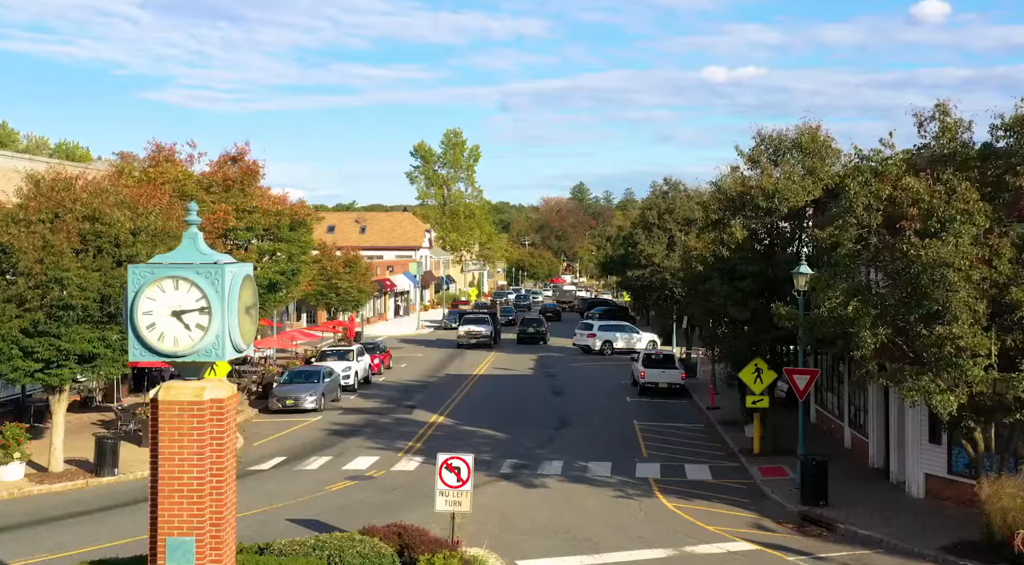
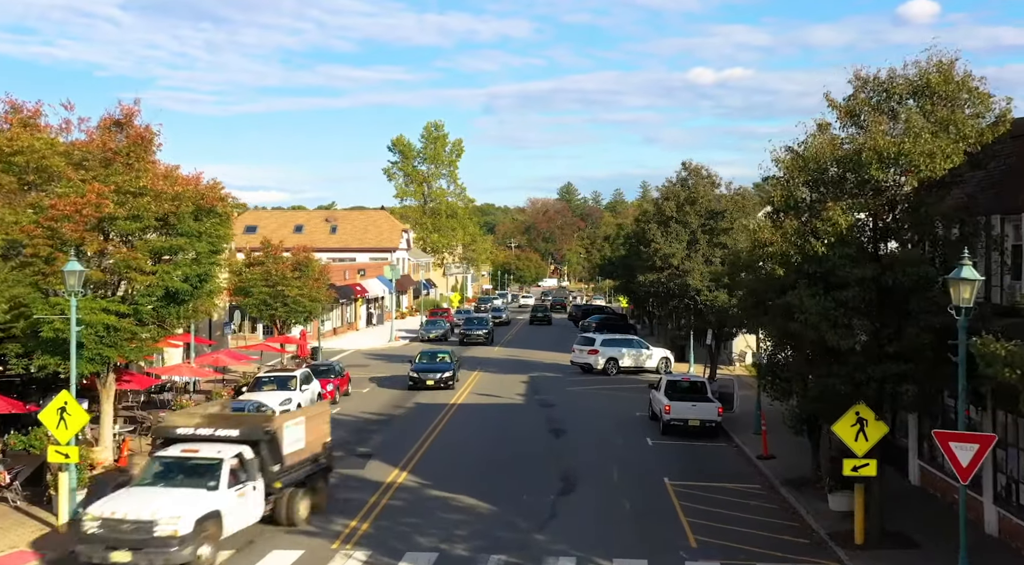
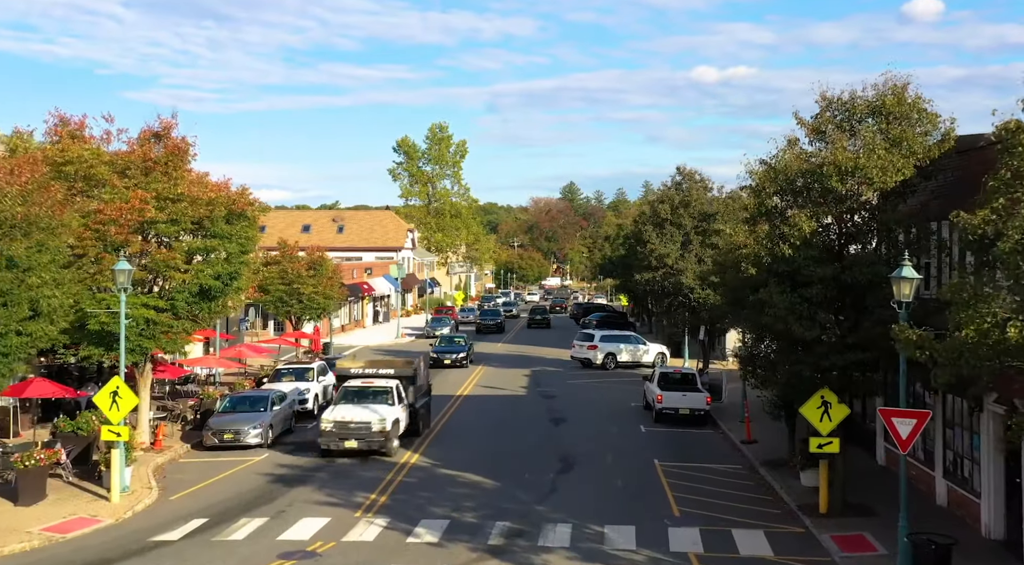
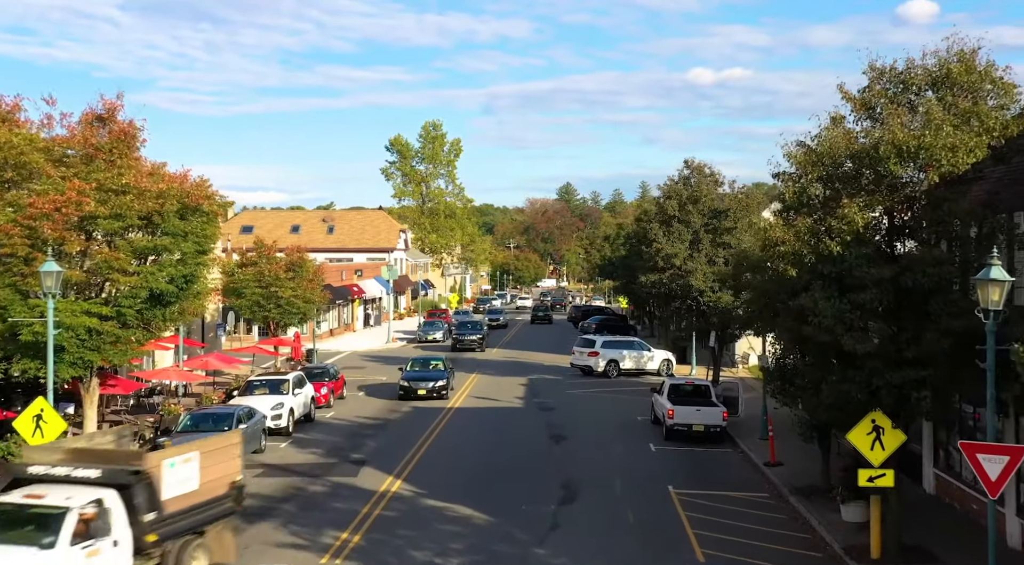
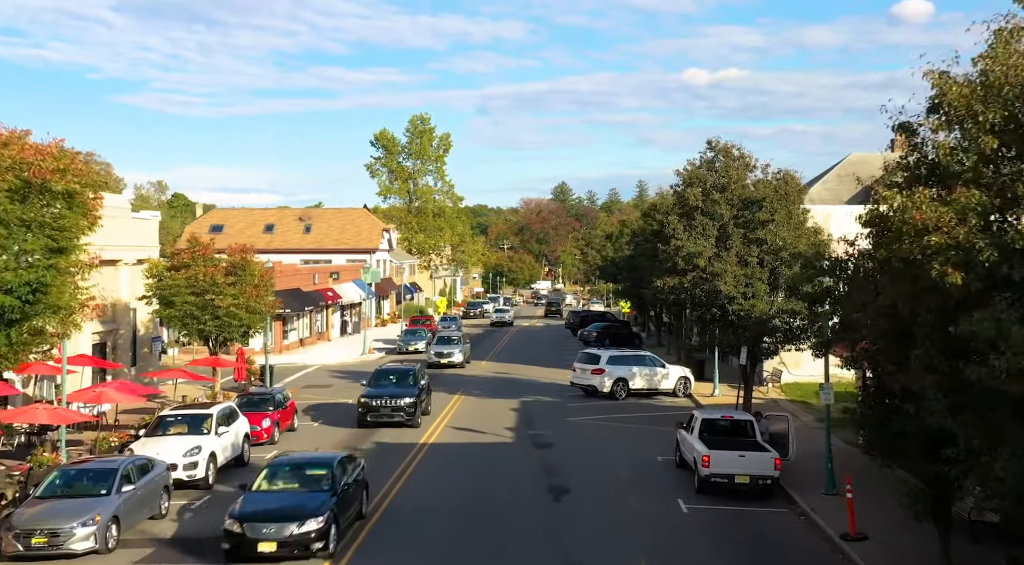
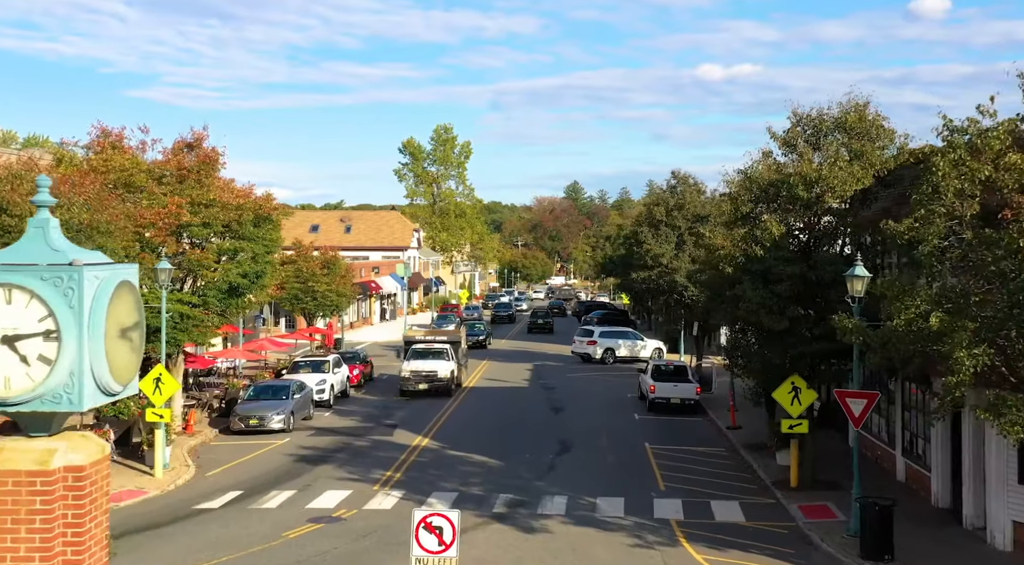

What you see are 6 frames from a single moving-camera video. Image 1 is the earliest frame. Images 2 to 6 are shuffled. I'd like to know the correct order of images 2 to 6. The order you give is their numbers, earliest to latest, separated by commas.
6, 3, 2, 4, 5
